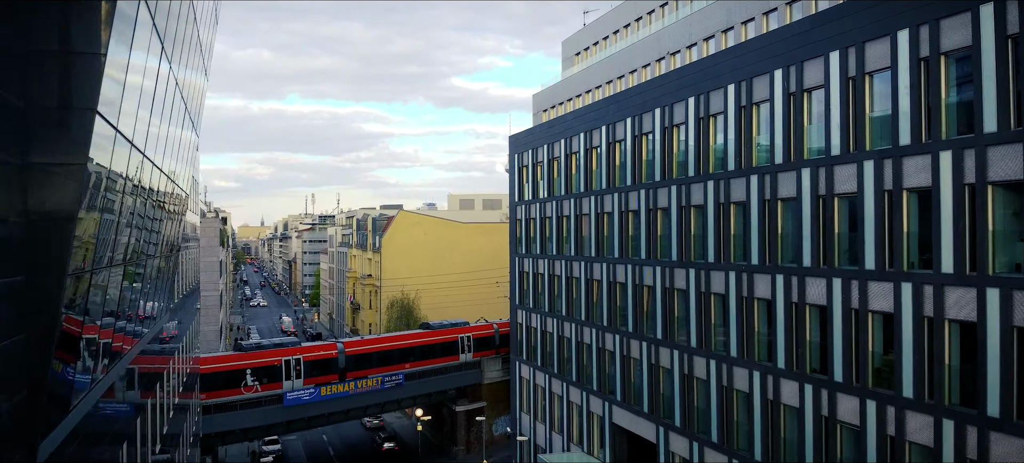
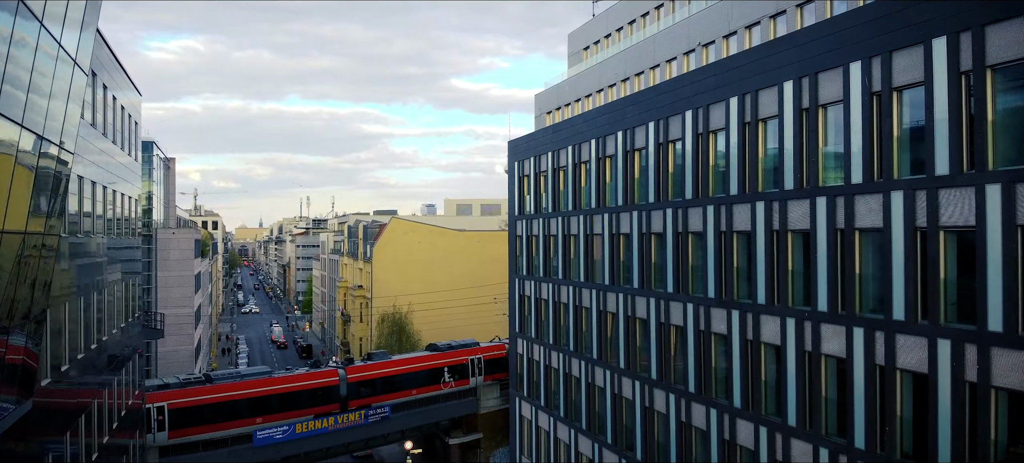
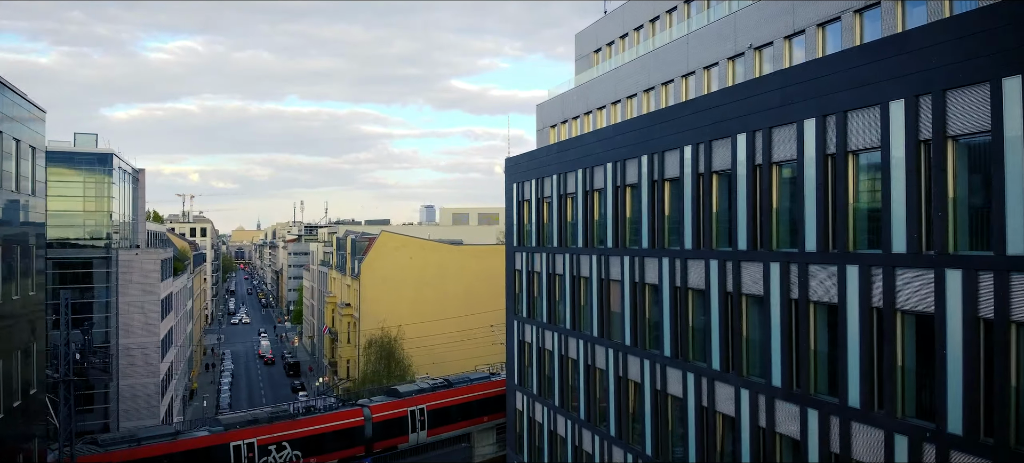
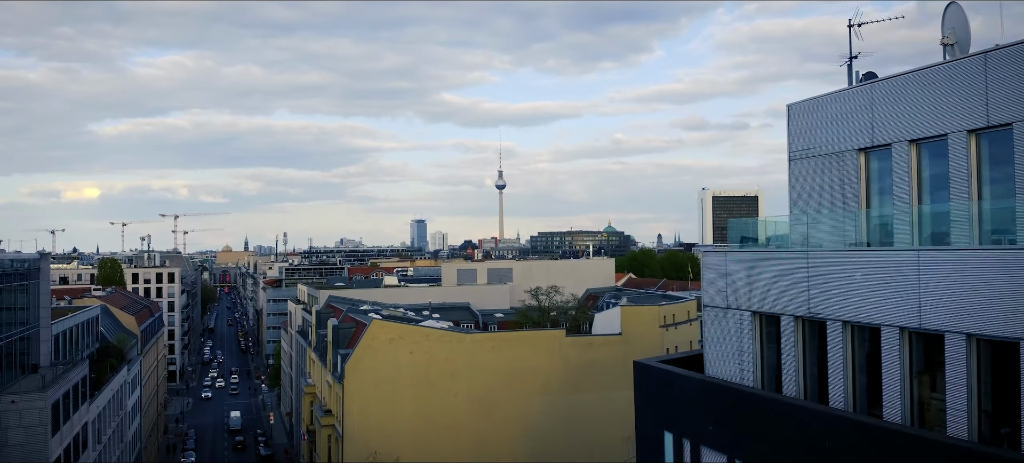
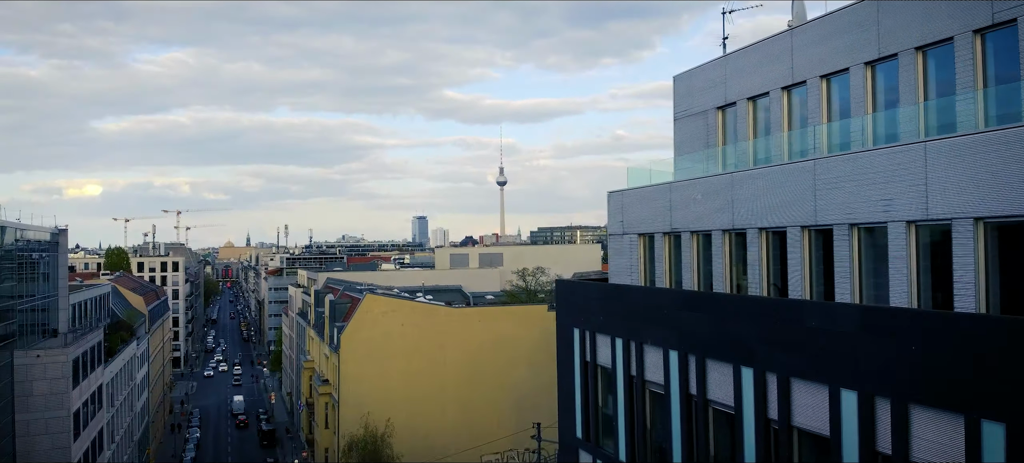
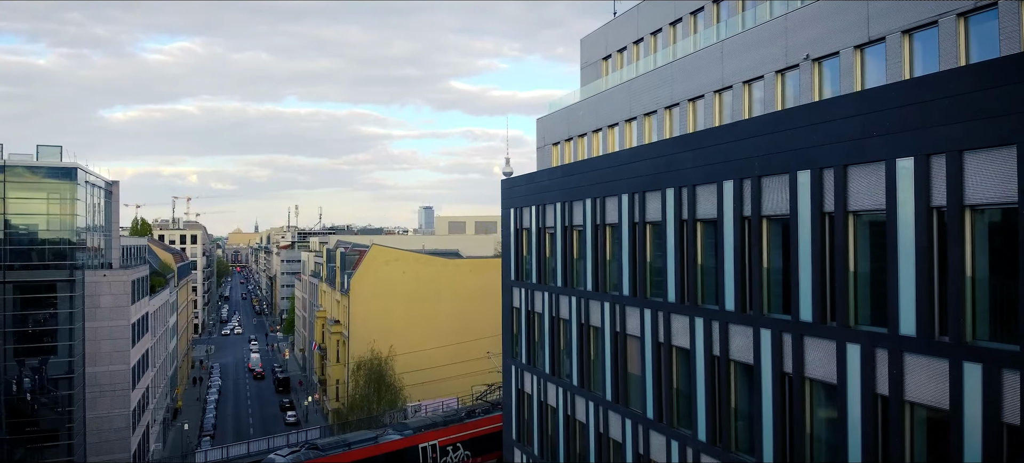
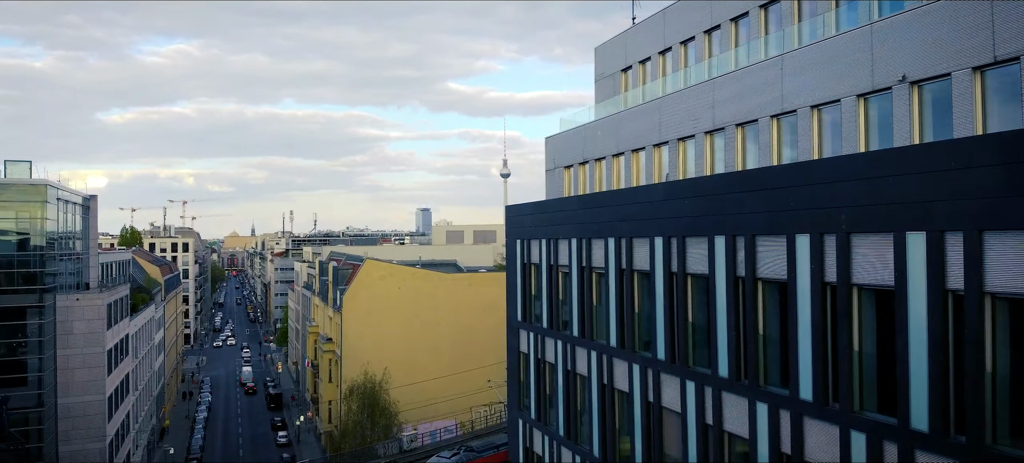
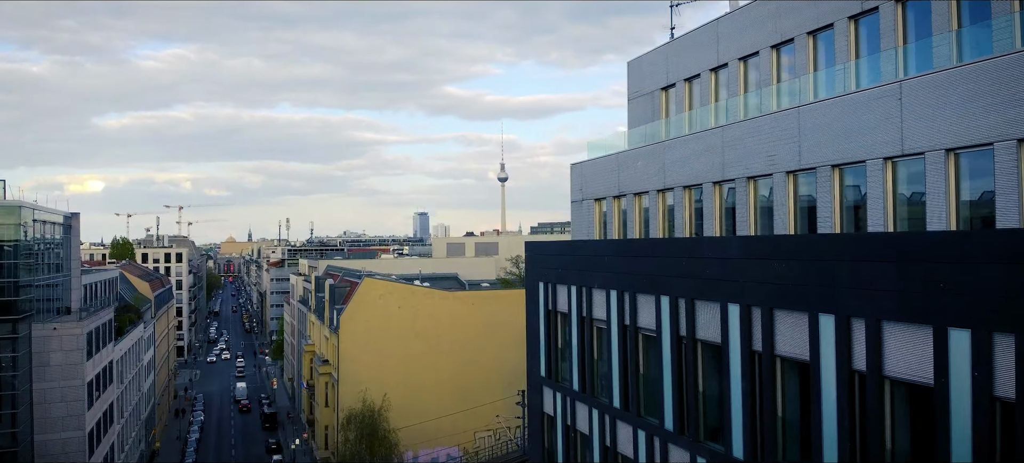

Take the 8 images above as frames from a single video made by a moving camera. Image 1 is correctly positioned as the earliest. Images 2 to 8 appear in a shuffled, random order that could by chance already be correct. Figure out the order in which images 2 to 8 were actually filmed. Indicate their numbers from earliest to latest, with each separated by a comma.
2, 3, 6, 7, 8, 5, 4
